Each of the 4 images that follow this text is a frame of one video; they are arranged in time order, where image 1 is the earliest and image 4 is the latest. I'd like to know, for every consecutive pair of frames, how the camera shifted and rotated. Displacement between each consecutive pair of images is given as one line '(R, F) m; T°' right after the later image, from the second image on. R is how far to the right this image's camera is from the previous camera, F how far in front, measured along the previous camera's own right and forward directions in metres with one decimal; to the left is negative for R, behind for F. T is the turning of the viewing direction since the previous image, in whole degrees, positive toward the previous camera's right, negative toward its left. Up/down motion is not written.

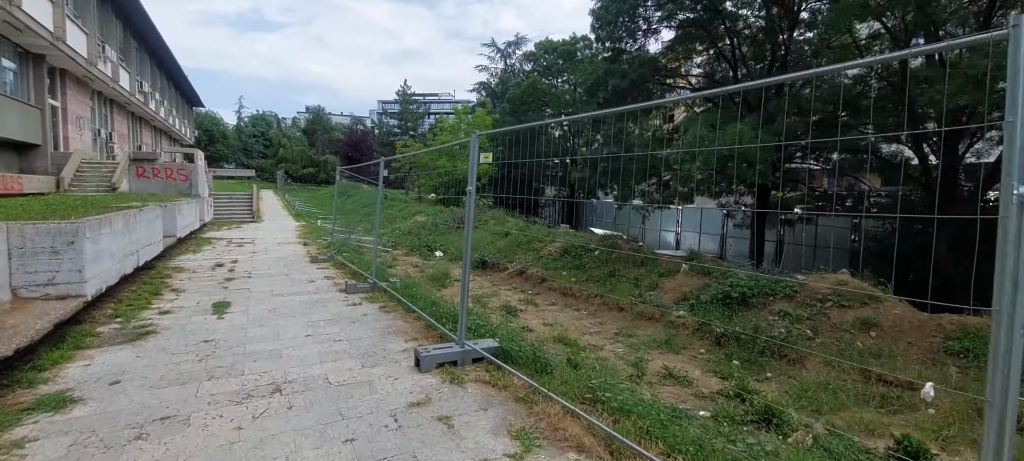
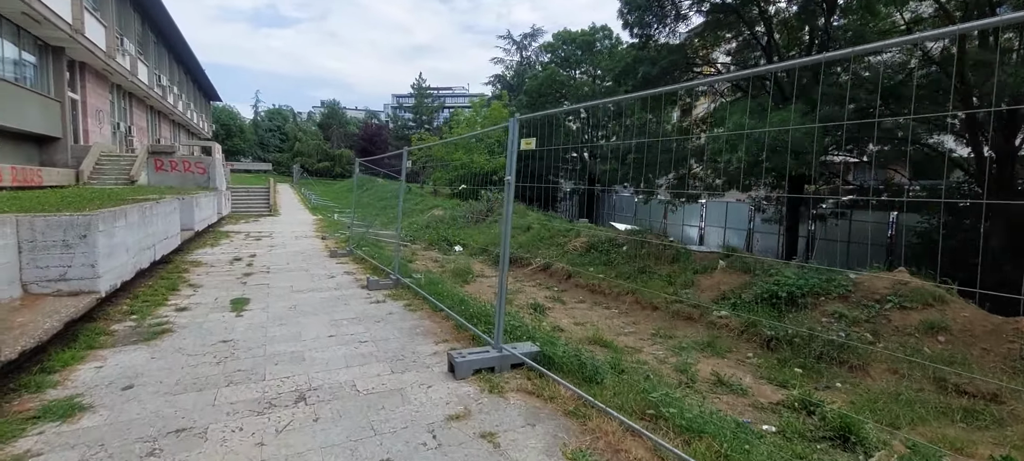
(-0.2, +0.3) m; -1°
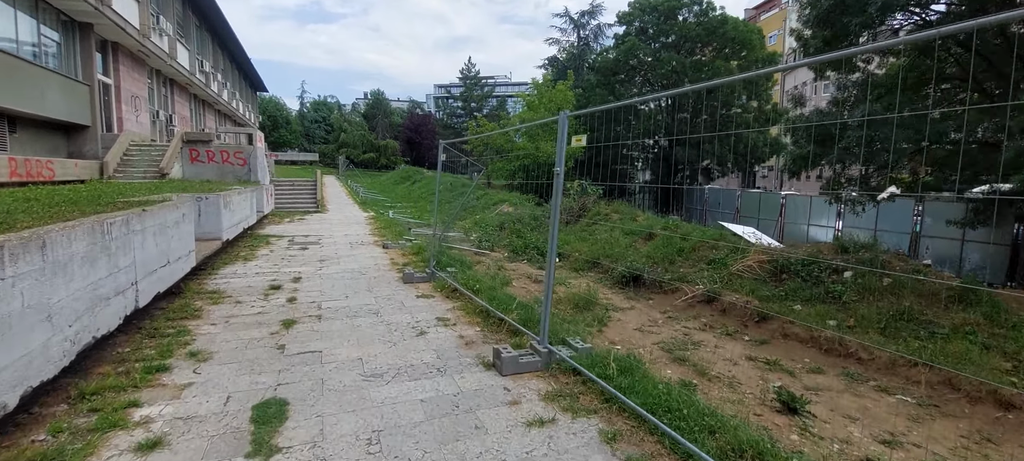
(-1.3, +2.7) m; -4°
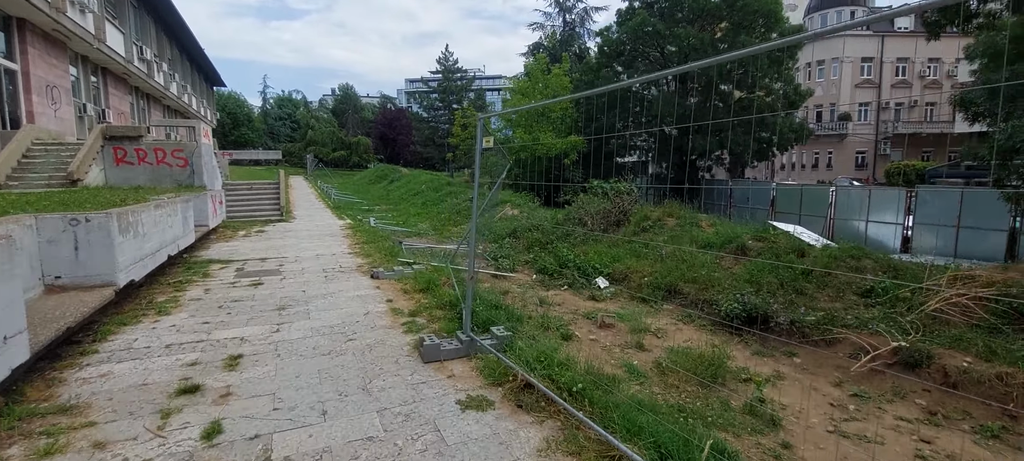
(-0.8, +2.4) m; +3°
